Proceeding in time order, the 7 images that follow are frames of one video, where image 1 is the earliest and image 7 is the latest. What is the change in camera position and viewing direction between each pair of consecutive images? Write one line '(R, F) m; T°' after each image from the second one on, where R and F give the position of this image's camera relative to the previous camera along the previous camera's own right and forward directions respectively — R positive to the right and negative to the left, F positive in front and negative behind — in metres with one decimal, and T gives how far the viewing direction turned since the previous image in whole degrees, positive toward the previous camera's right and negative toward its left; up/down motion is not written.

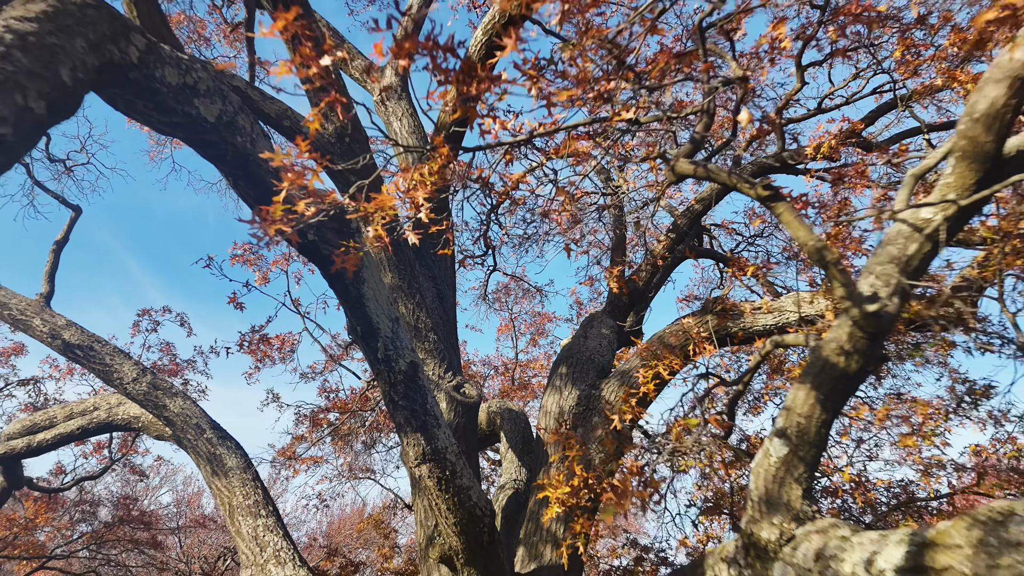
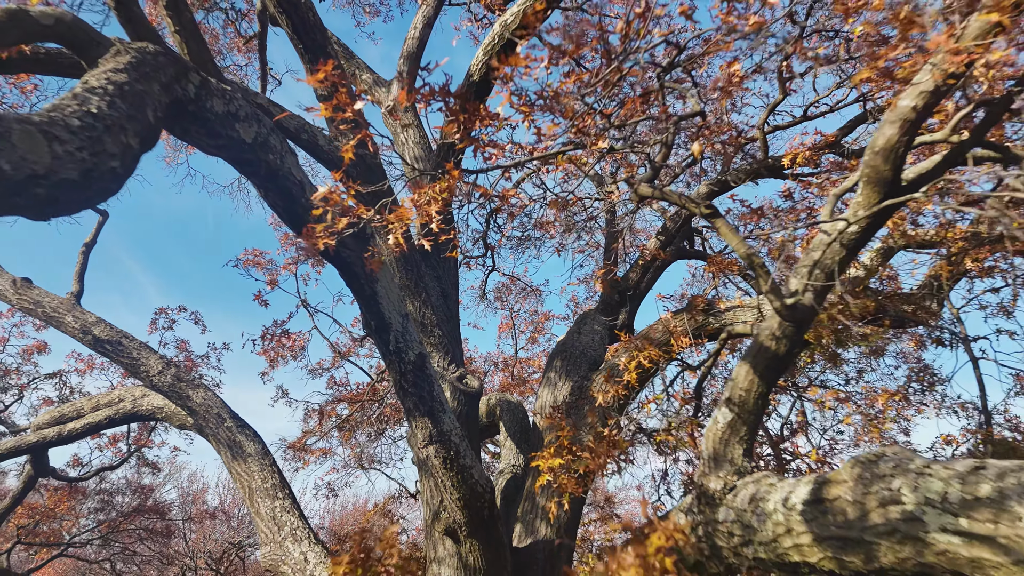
(0.0, -0.4) m; 0°
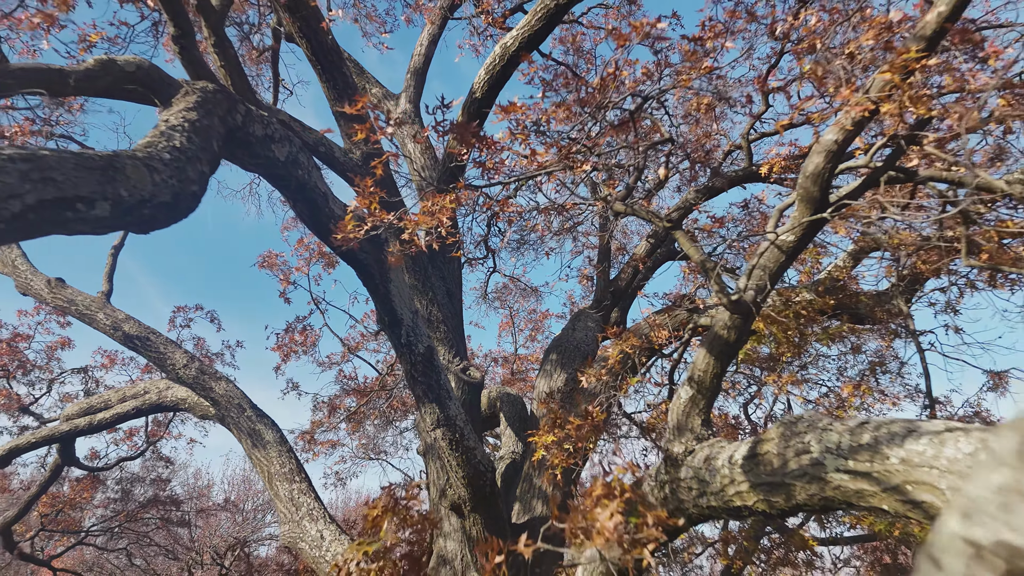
(0.0, -0.5) m; 0°
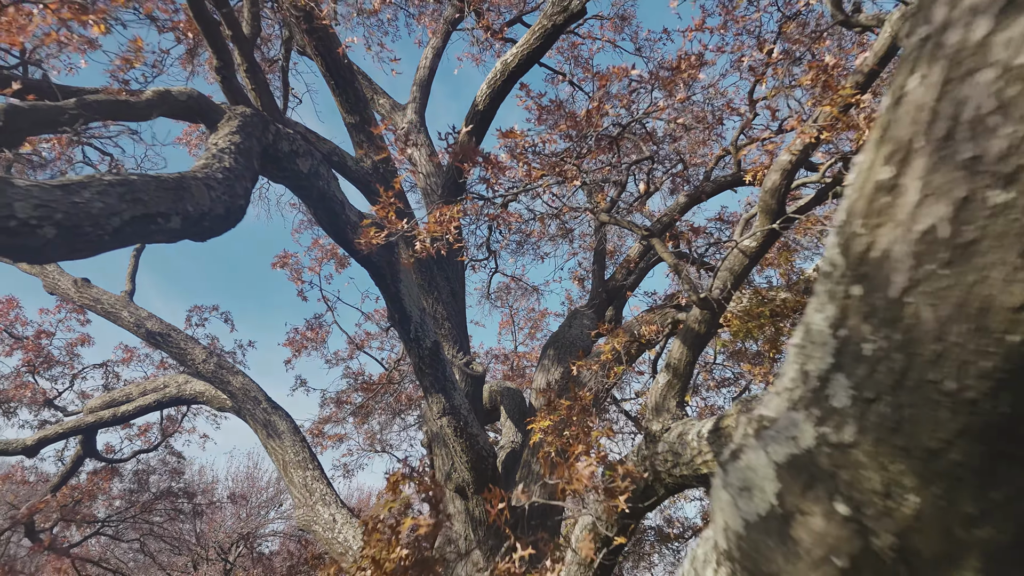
(0.0, -0.4) m; 0°
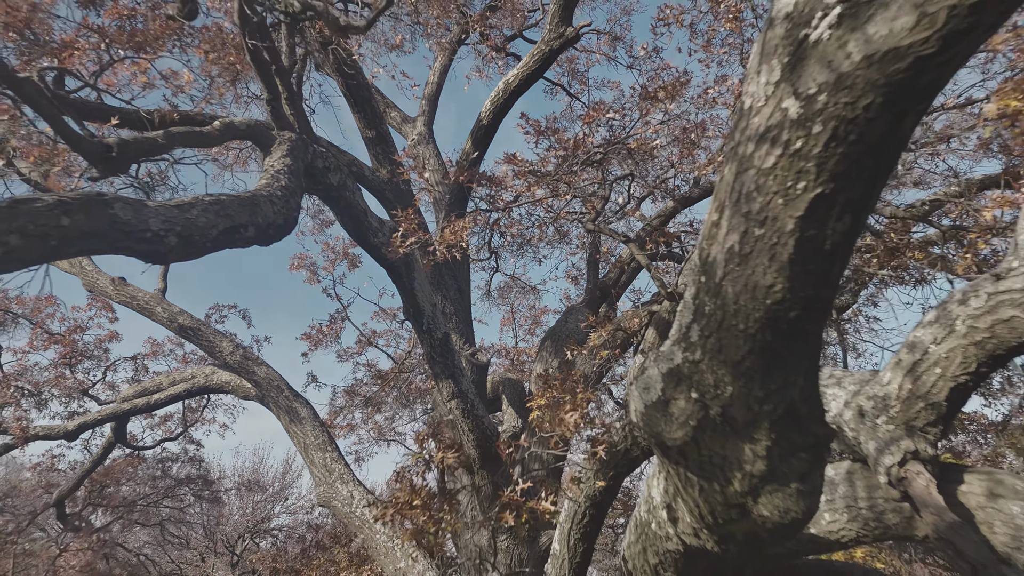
(0.0, -0.7) m; 0°
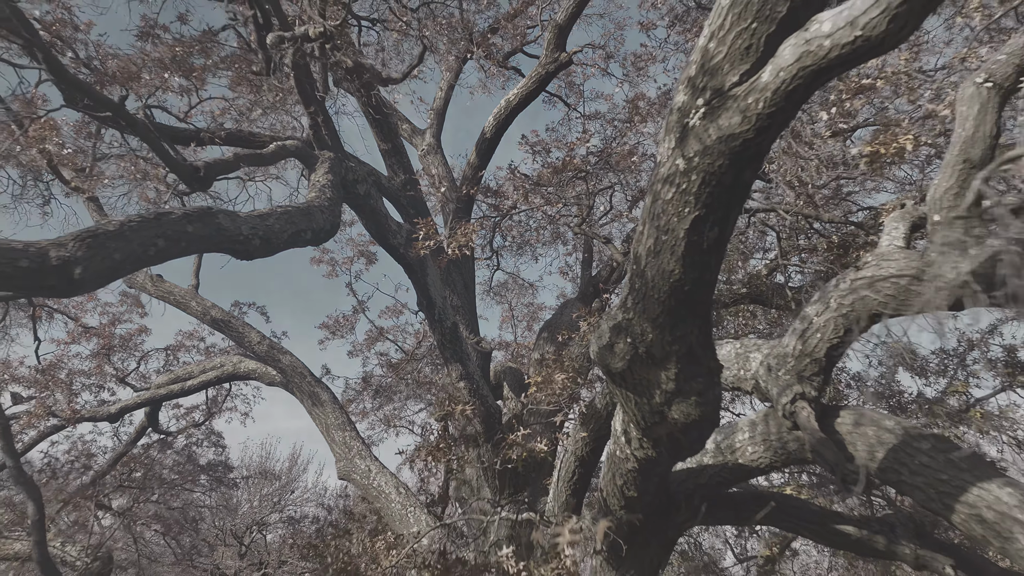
(0.0, -0.9) m; 0°
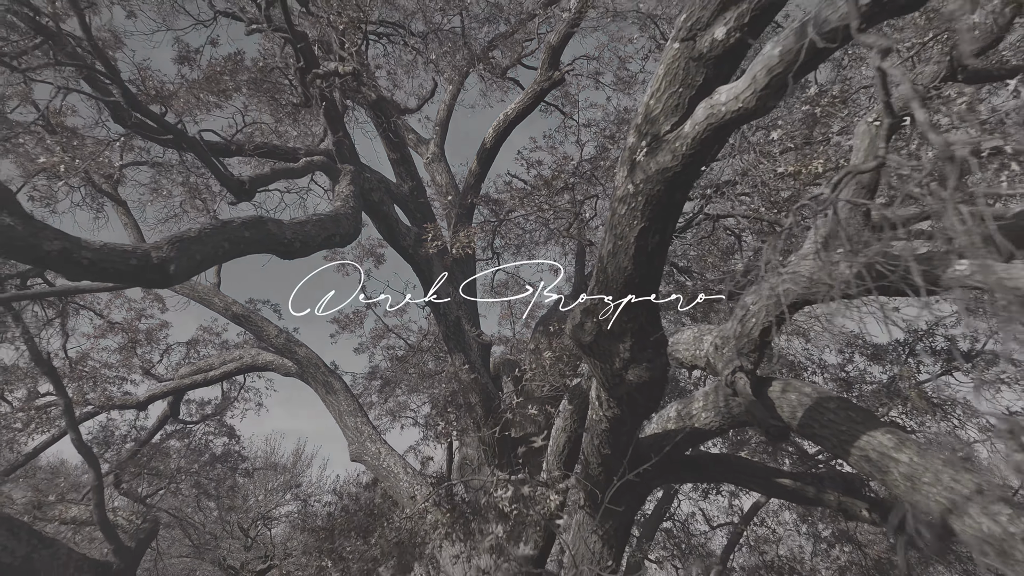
(+0.1, -0.7) m; 0°
